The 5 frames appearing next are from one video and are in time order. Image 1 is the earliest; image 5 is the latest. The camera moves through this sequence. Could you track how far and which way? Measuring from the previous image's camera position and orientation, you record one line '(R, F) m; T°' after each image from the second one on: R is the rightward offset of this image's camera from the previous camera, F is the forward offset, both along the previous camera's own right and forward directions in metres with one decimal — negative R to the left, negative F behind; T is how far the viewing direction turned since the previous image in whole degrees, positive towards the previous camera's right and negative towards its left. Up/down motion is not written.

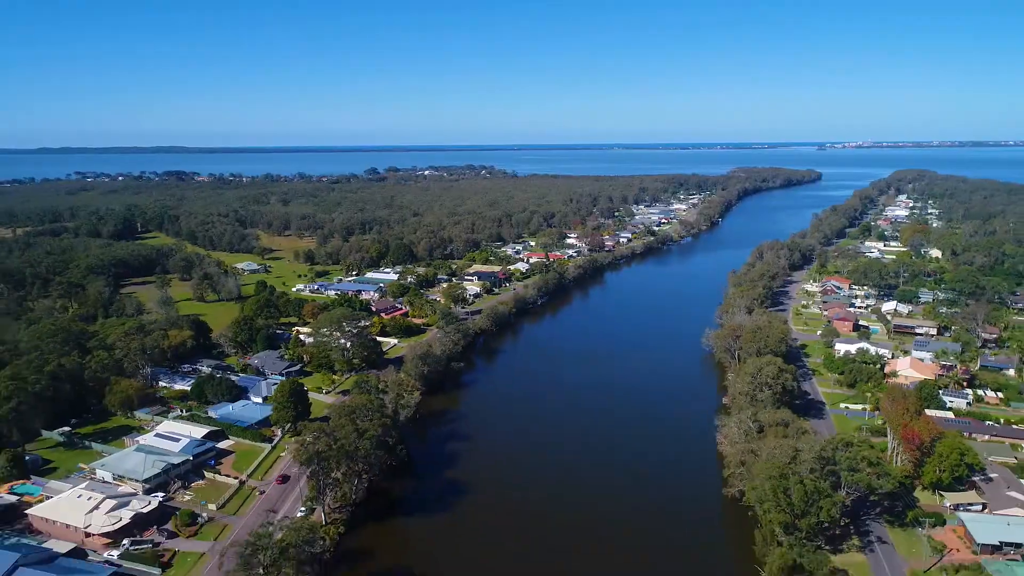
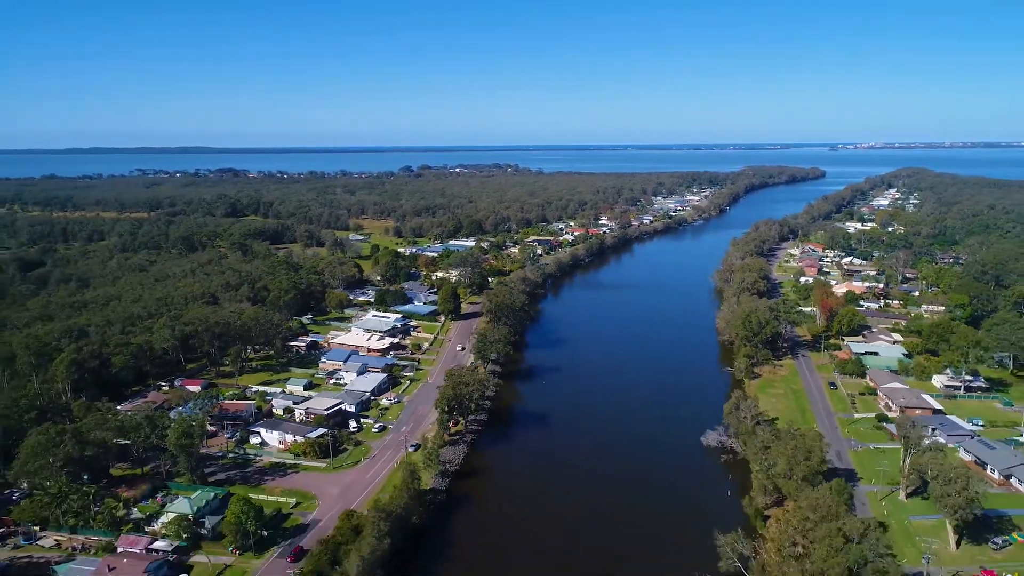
(-1.6, -6.7) m; -1°
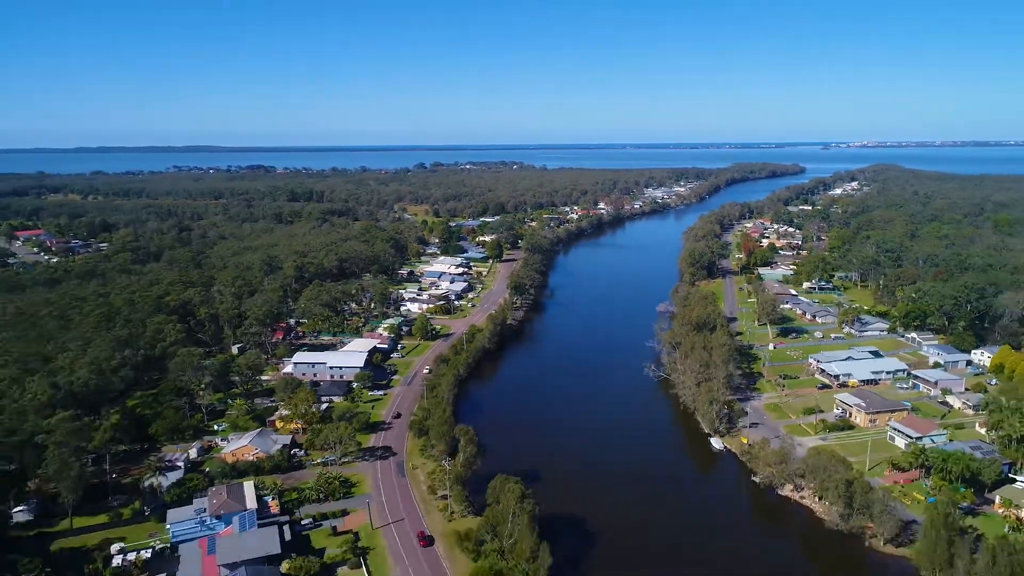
(-1.0, -8.2) m; 0°
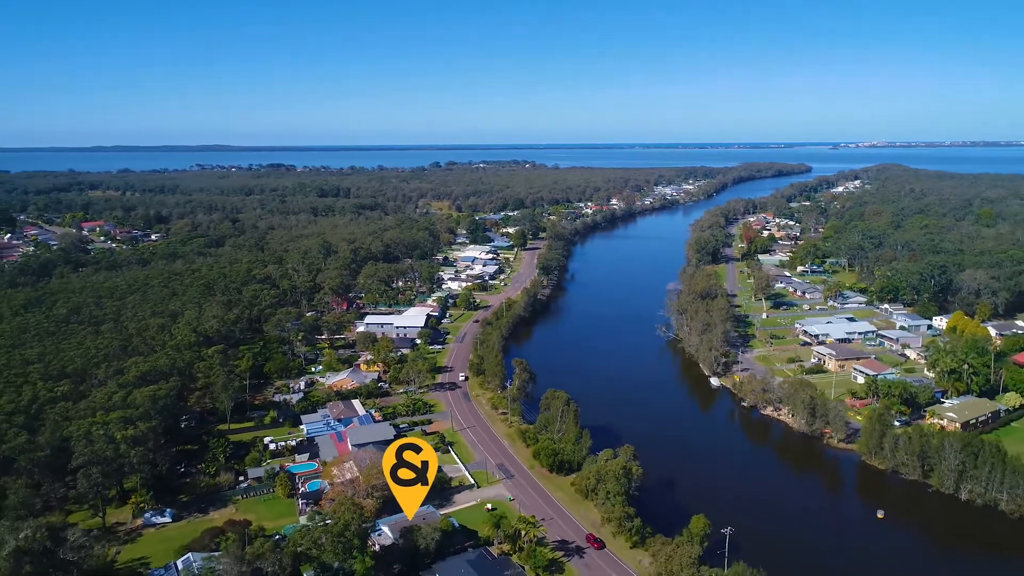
(-0.6, -2.7) m; -1°
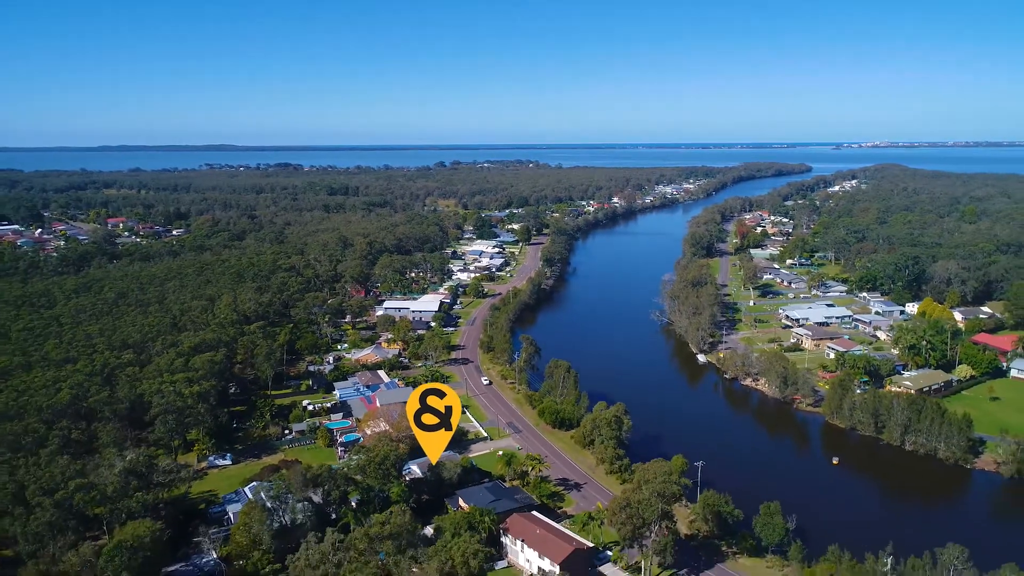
(-0.1, -1.5) m; 0°
